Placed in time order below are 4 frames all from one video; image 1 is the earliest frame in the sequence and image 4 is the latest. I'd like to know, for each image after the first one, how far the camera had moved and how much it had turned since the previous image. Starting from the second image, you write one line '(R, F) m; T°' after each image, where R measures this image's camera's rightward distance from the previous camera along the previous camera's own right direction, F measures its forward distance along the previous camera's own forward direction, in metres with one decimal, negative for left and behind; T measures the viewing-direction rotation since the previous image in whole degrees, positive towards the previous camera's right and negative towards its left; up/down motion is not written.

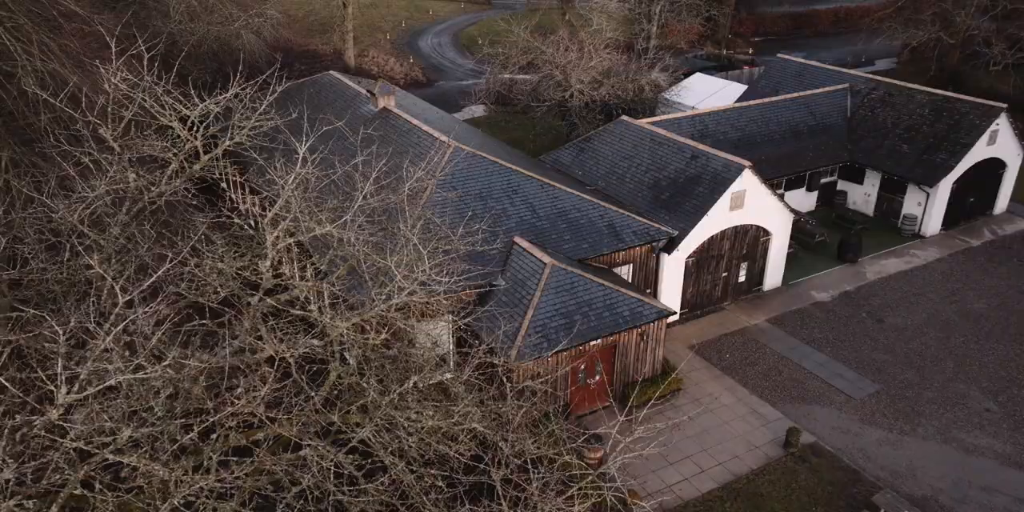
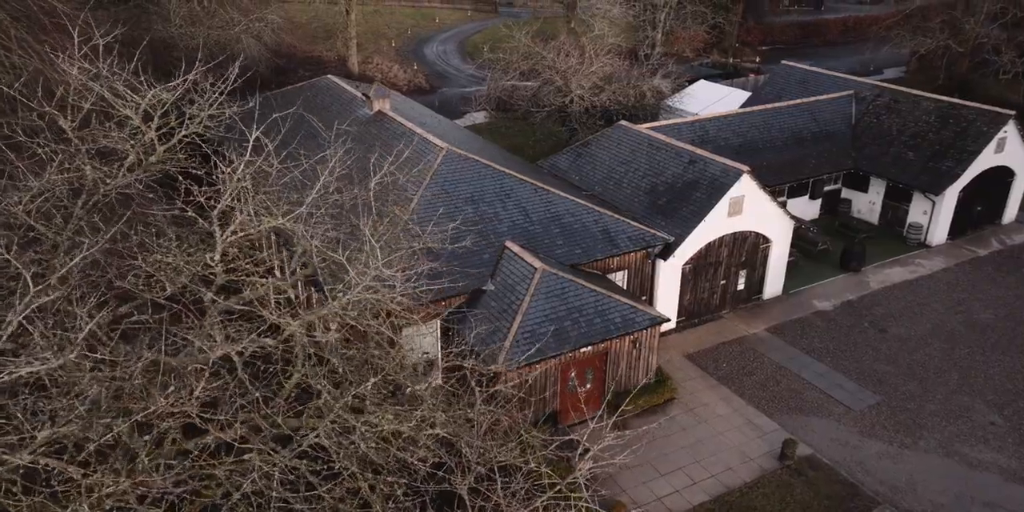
(+0.5, +0.4) m; -1°
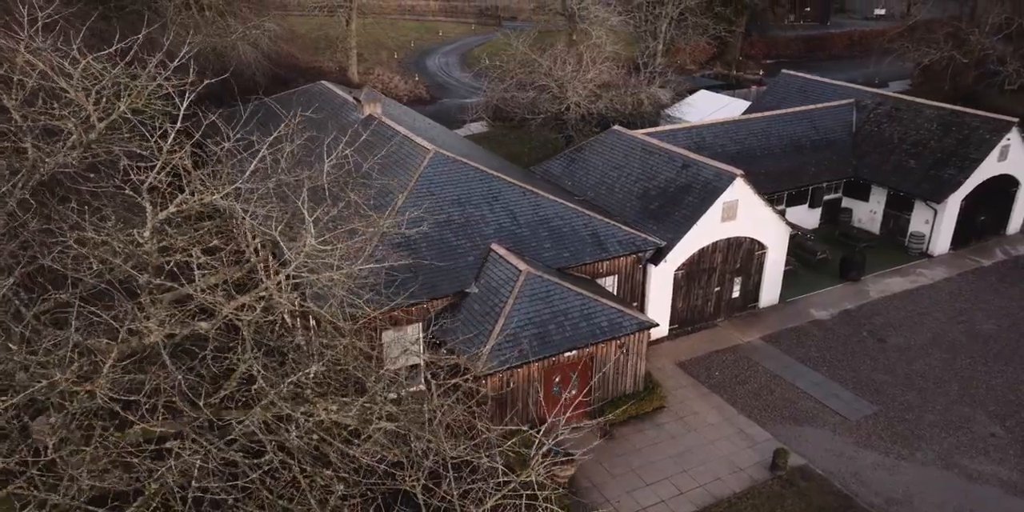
(+0.6, +0.5) m; -1°
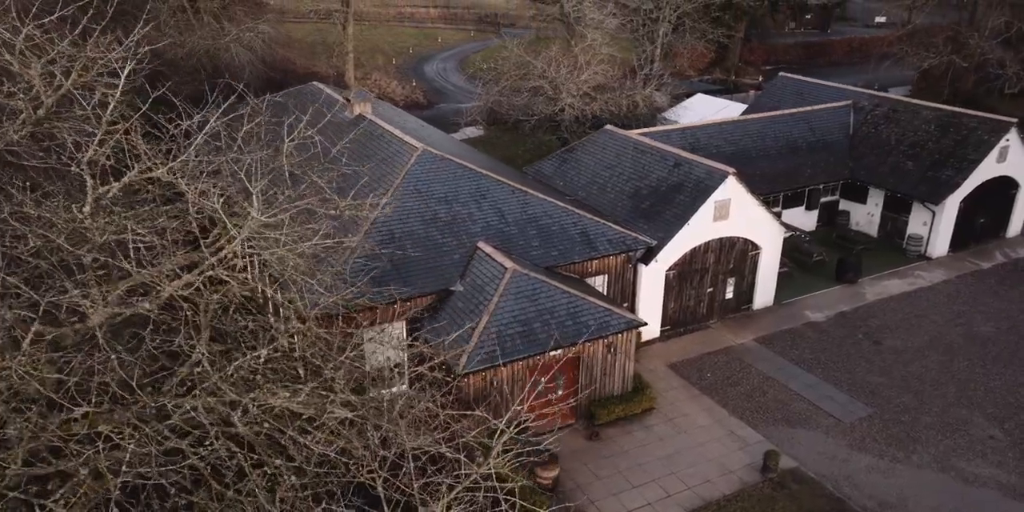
(+0.4, +0.4) m; 0°
